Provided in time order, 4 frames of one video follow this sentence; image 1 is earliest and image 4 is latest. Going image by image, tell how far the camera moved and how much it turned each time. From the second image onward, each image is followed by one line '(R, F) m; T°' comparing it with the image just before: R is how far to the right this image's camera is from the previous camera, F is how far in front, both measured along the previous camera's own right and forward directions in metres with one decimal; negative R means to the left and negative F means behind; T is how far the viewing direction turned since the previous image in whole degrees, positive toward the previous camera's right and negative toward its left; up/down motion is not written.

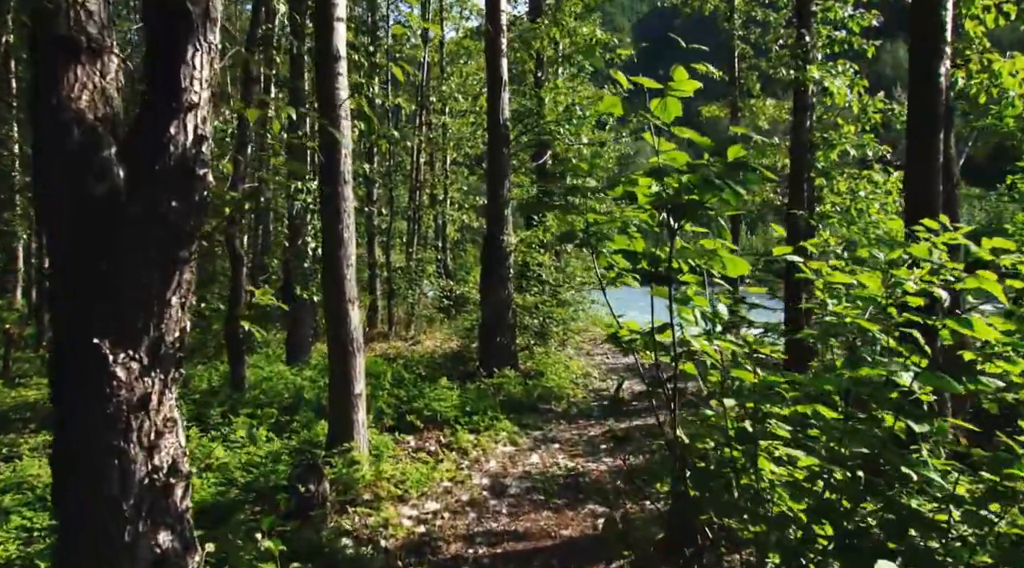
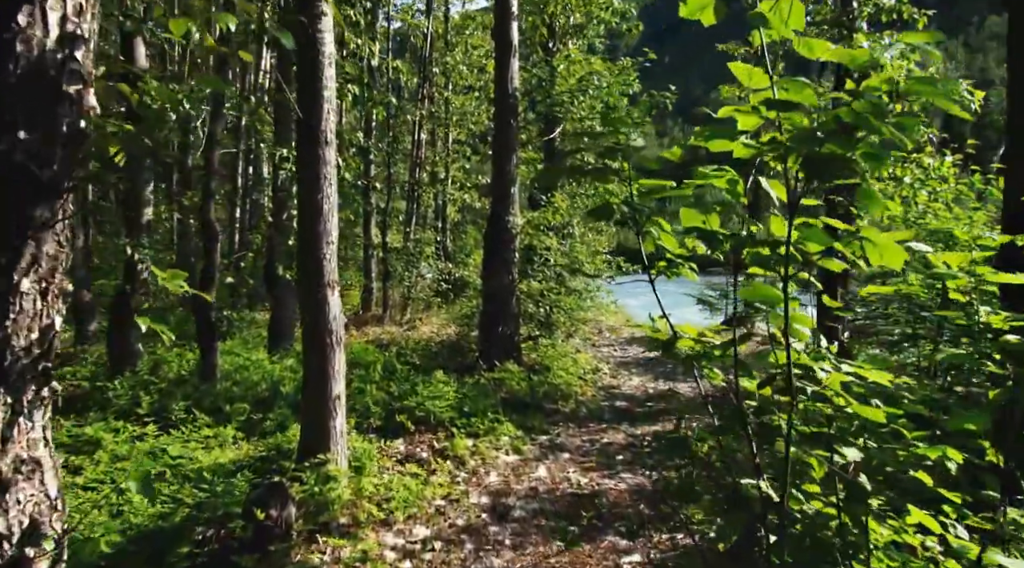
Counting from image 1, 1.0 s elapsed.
(-0.1, +1.1) m; 0°
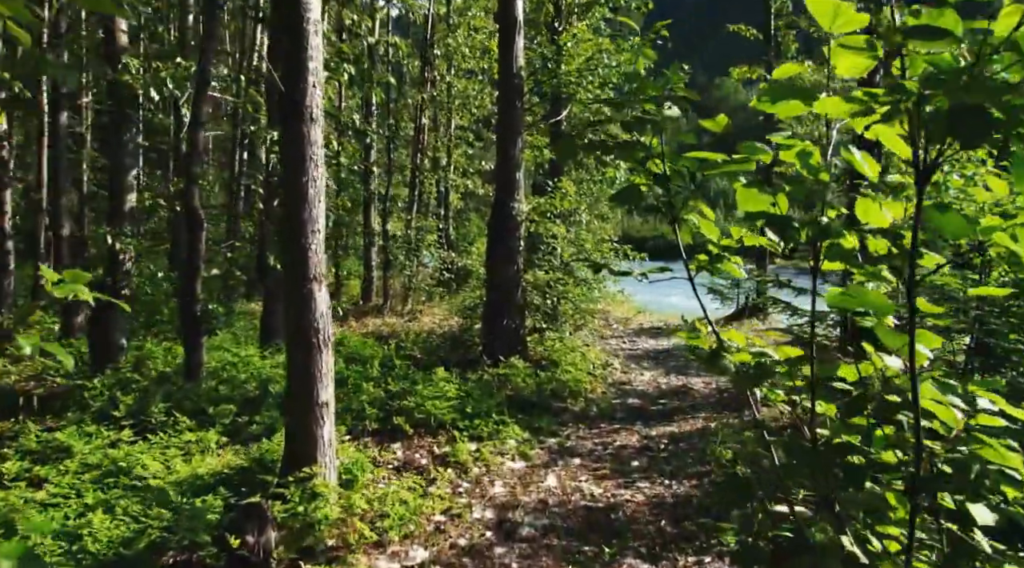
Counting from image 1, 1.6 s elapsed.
(0.0, +0.6) m; 0°
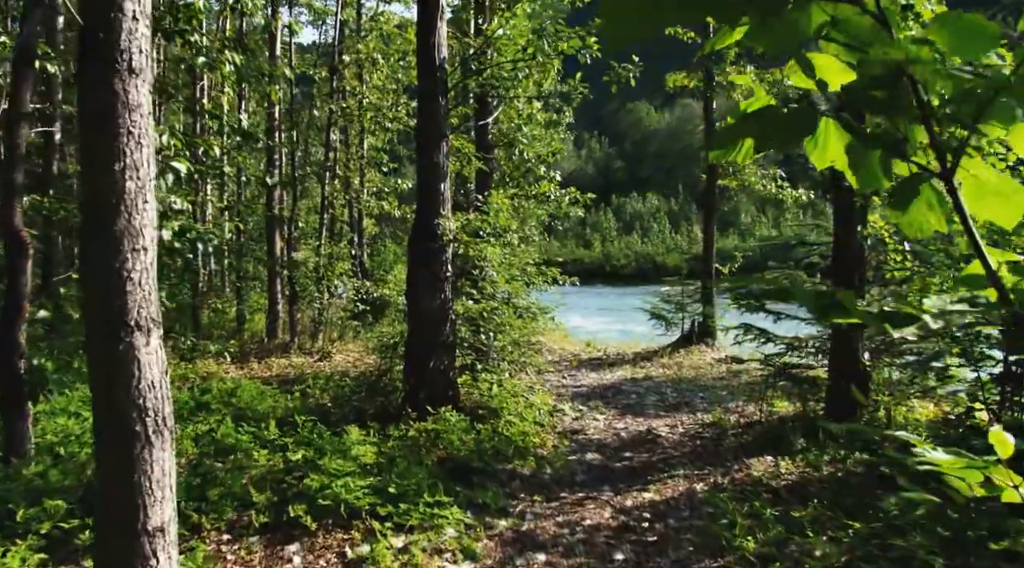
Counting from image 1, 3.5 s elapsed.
(-0.1, +1.9) m; +5°
